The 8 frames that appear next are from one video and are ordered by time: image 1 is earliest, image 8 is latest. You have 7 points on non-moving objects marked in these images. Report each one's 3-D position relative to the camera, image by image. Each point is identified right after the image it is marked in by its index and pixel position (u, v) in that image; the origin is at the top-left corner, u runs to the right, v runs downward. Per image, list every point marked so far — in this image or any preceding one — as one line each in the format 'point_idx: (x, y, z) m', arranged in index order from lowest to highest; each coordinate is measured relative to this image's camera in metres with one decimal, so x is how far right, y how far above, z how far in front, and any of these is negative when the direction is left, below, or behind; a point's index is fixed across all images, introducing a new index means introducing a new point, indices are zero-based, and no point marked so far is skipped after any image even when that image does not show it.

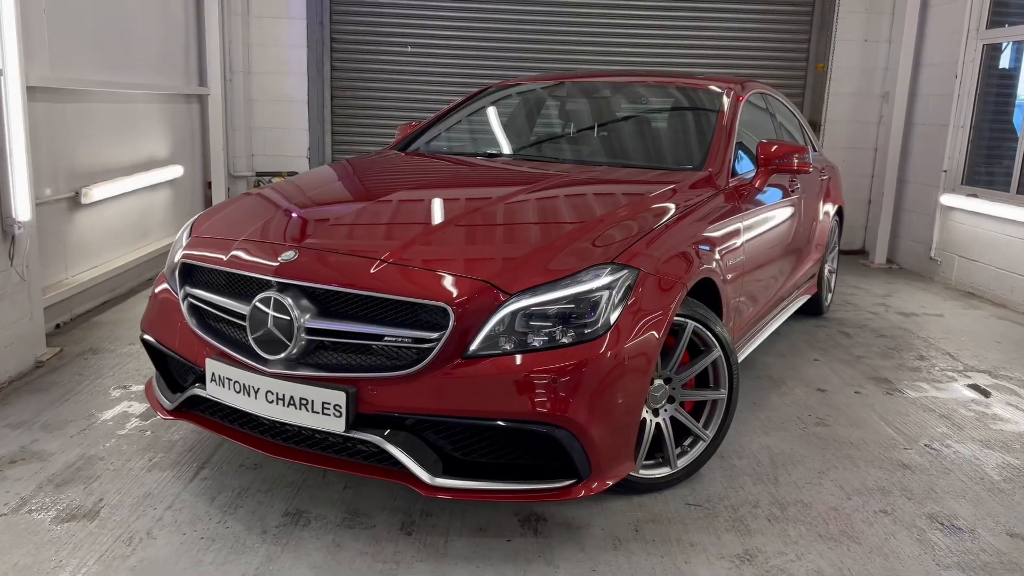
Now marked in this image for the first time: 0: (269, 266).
0: (-0.6, +0.1, +2.1) m
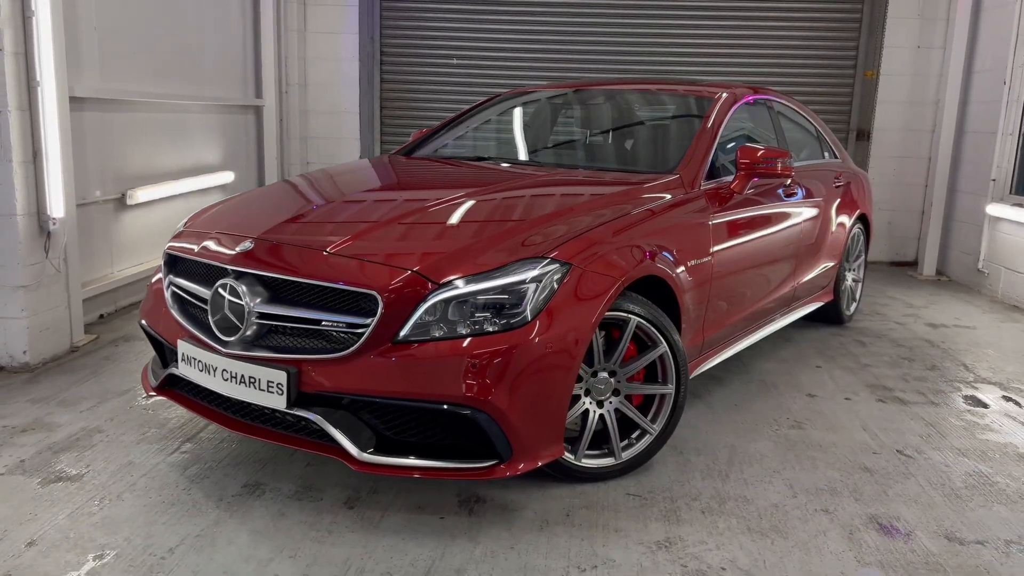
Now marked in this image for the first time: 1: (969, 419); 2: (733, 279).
0: (-0.7, +0.1, +2.3) m
1: (+1.6, -0.5, +3.0) m
2: (+0.9, +0.1, +3.2) m
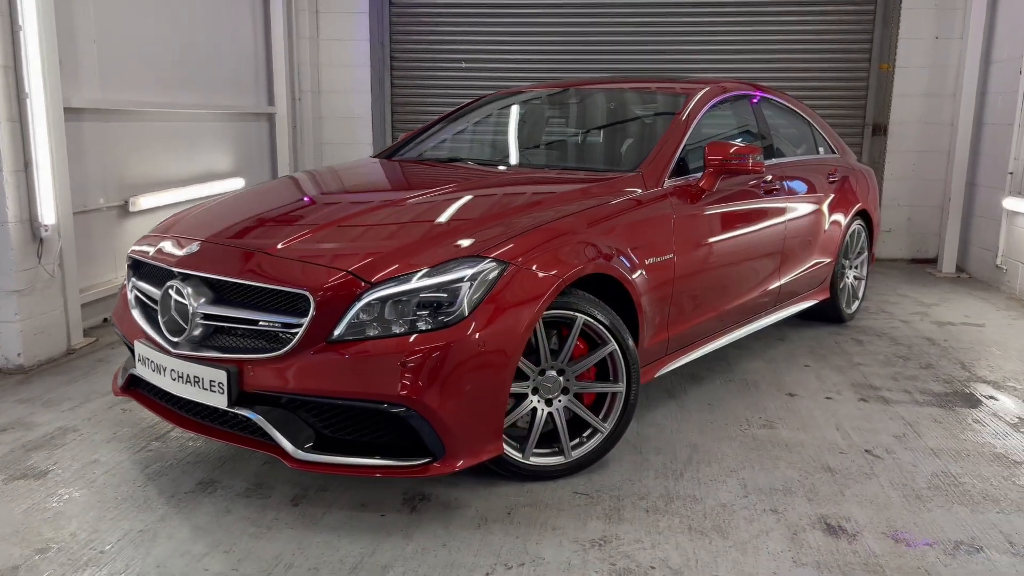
0: (-0.9, +0.1, +2.3) m
1: (+1.5, -0.5, +3.0) m
2: (+0.8, +0.1, +3.1) m
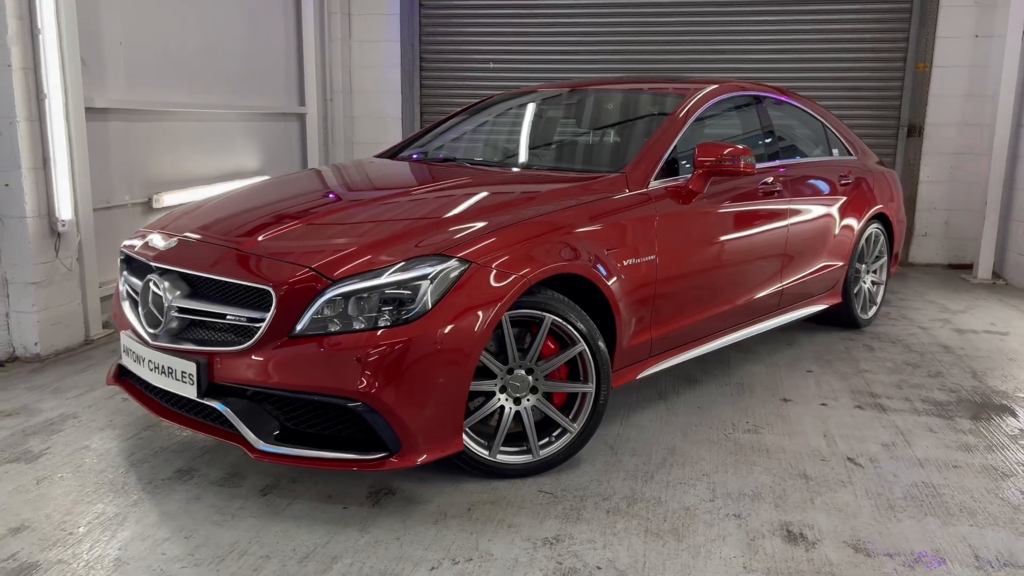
0: (-1.0, +0.1, +2.4) m
1: (+1.5, -0.5, +2.9) m
2: (+0.8, +0.1, +3.1) m
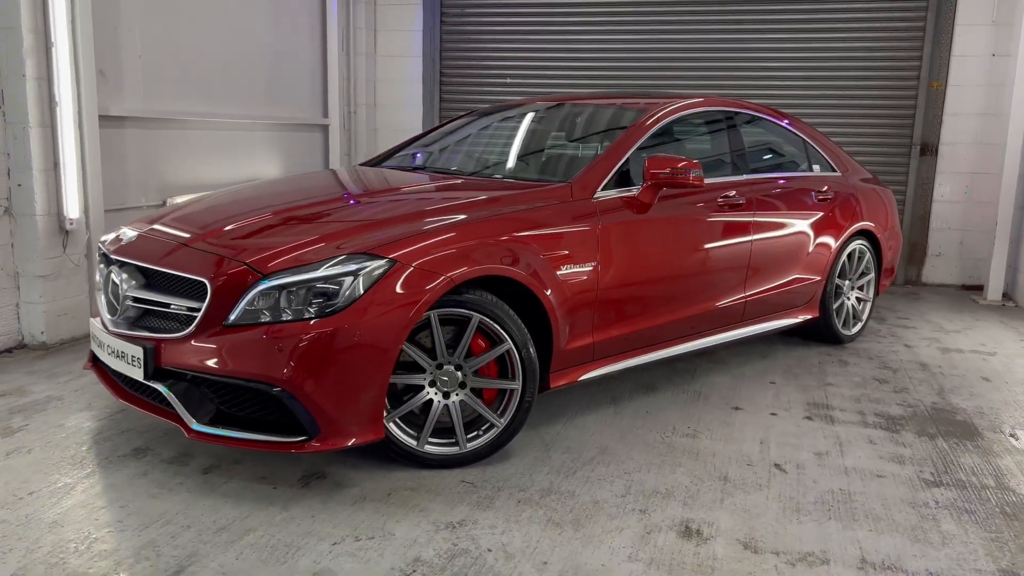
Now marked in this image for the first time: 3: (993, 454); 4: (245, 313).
0: (-1.2, +0.1, +2.6) m
1: (+1.3, -0.5, +2.9) m
2: (+0.6, 0.0, +3.2) m
3: (+1.6, -0.5, +2.8) m
4: (-0.7, -0.1, +2.3) m
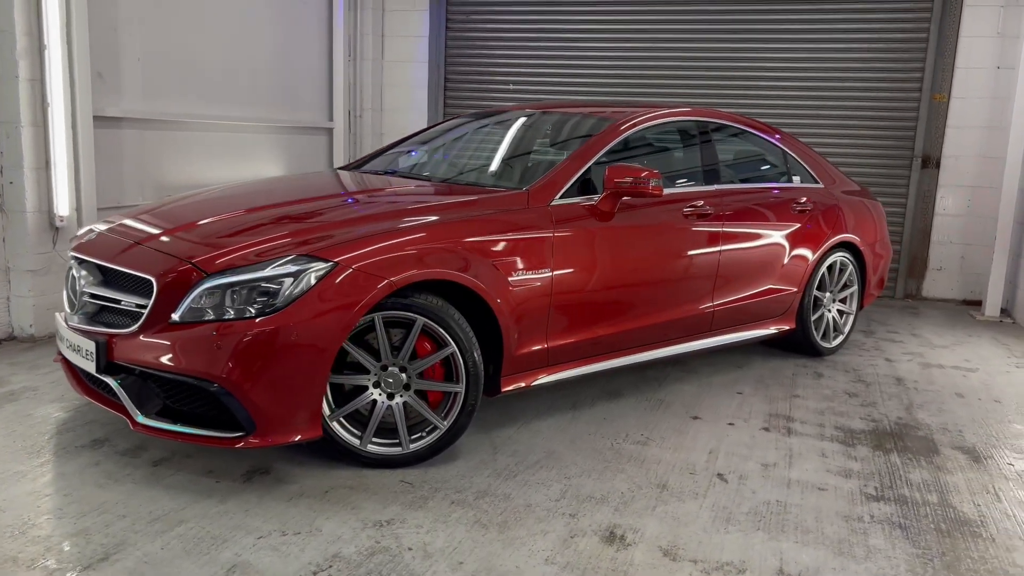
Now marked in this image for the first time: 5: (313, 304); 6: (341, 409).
0: (-1.3, +0.1, +2.7) m
1: (+1.1, -0.6, +2.9) m
2: (+0.5, 0.0, +3.2) m
3: (+1.4, -0.6, +2.8) m
4: (-0.9, -0.1, +2.3) m
5: (-0.5, 0.0, +2.4) m
6: (-0.5, -0.4, +2.5) m
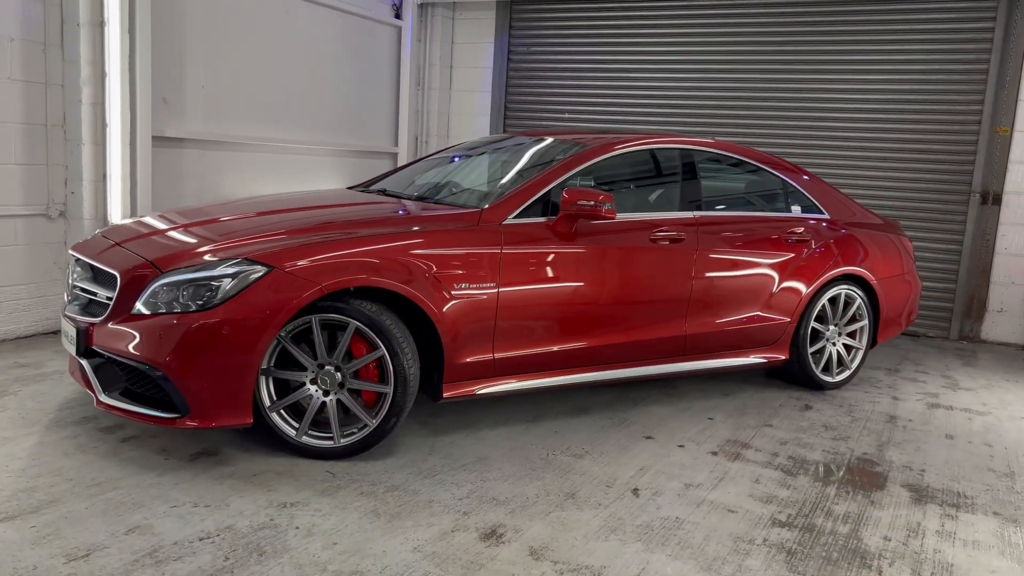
0: (-1.5, +0.2, +3.1) m
1: (+0.9, -0.7, +2.9) m
2: (+0.3, -0.1, +3.3) m
3: (+1.2, -0.7, +2.7) m
4: (-1.1, 0.0, +2.6) m
5: (-0.8, -0.1, +2.6) m
6: (-0.8, -0.4, +2.7) m
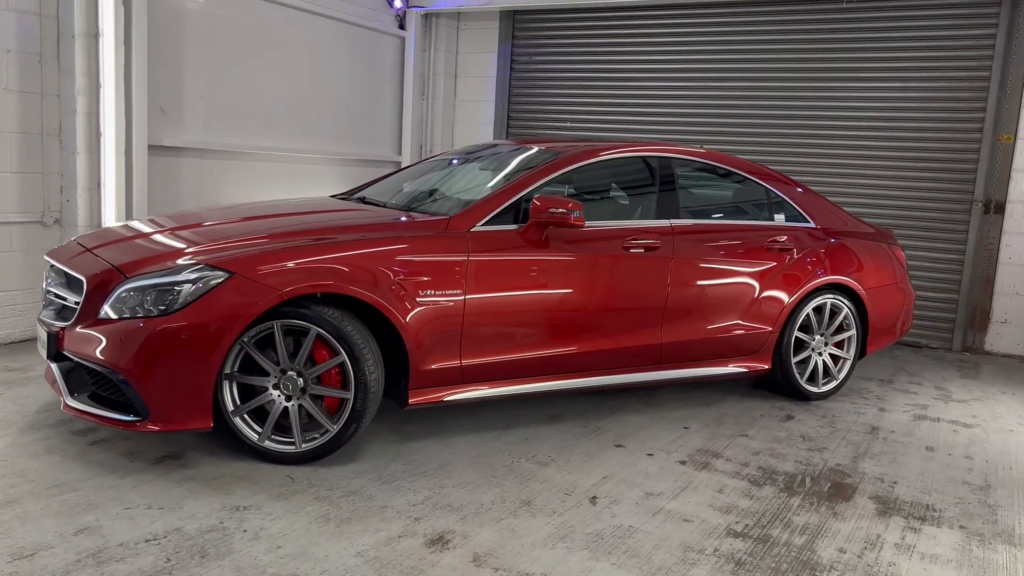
0: (-1.6, +0.1, +3.1) m
1: (+0.8, -0.7, +2.8) m
2: (+0.2, -0.1, +3.3) m
3: (+1.0, -0.7, +2.7) m
4: (-1.3, -0.1, +2.7) m
5: (-0.9, -0.1, +2.7) m
6: (-0.9, -0.4, +2.8) m
